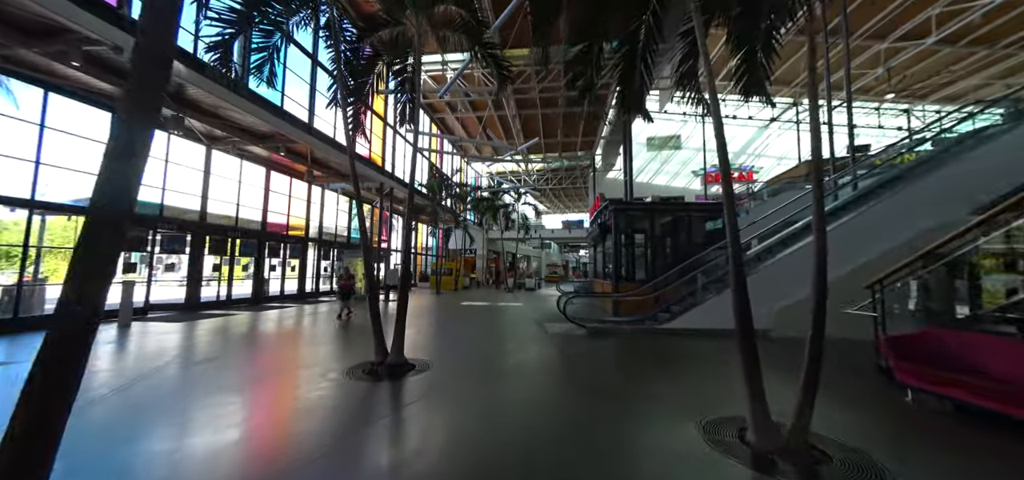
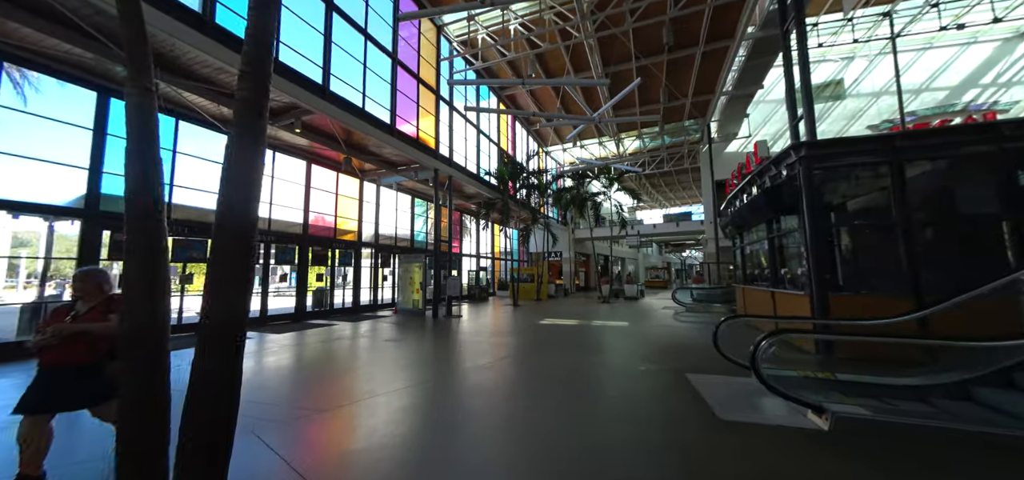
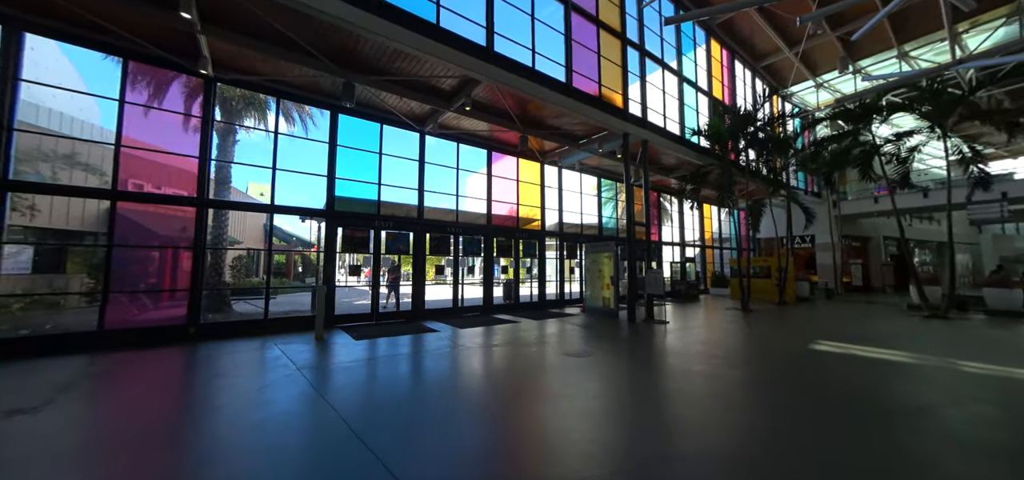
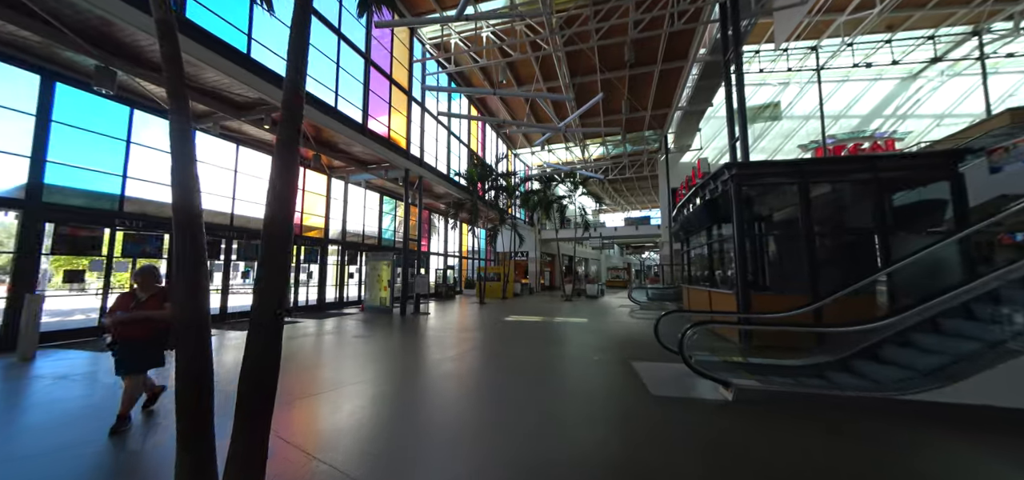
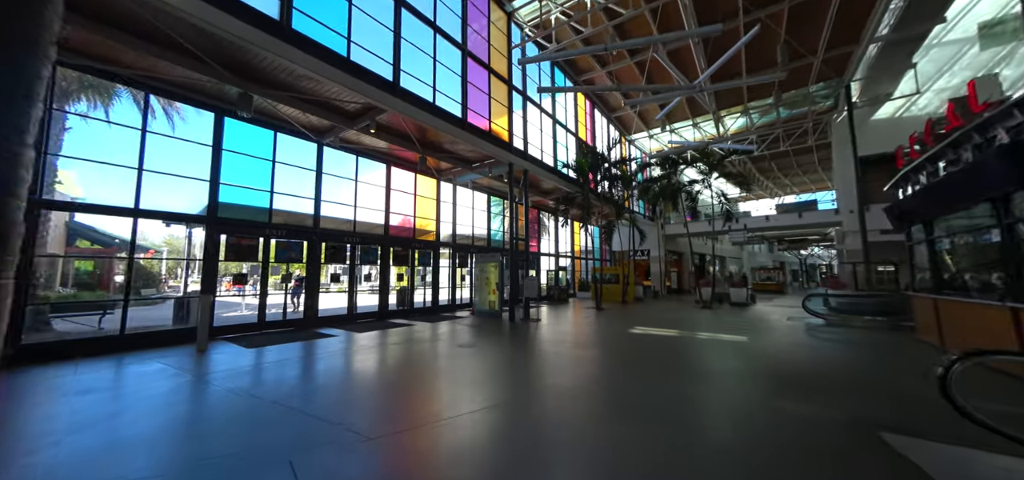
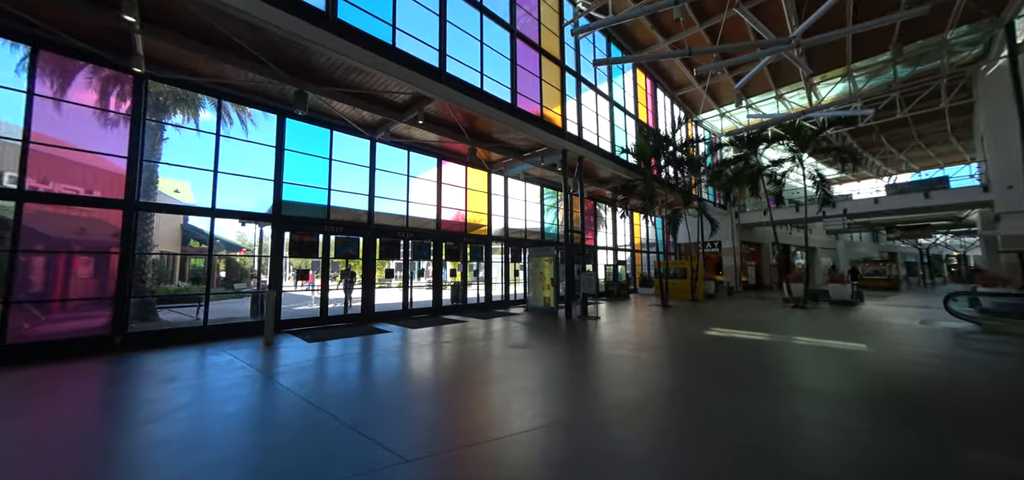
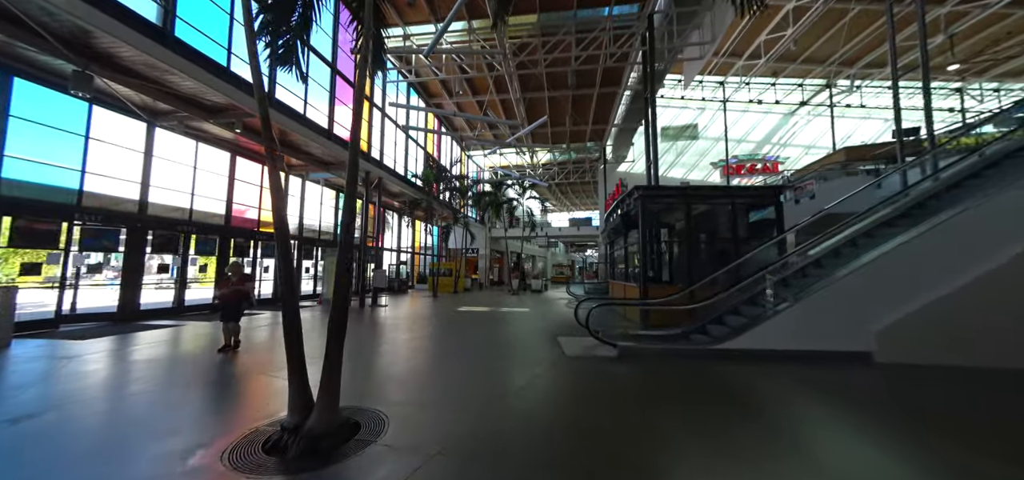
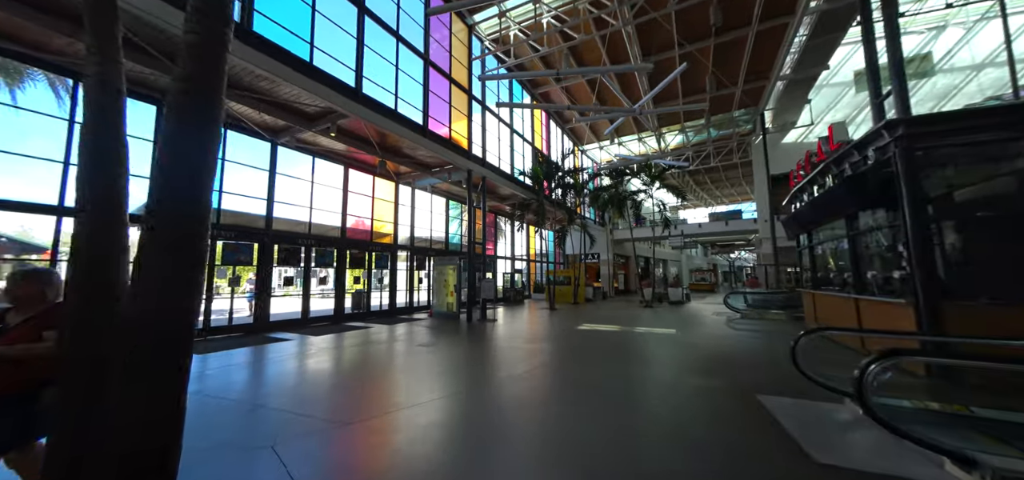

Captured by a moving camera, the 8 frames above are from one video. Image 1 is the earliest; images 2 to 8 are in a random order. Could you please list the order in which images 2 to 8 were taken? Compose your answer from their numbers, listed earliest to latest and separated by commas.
7, 4, 2, 8, 5, 6, 3
